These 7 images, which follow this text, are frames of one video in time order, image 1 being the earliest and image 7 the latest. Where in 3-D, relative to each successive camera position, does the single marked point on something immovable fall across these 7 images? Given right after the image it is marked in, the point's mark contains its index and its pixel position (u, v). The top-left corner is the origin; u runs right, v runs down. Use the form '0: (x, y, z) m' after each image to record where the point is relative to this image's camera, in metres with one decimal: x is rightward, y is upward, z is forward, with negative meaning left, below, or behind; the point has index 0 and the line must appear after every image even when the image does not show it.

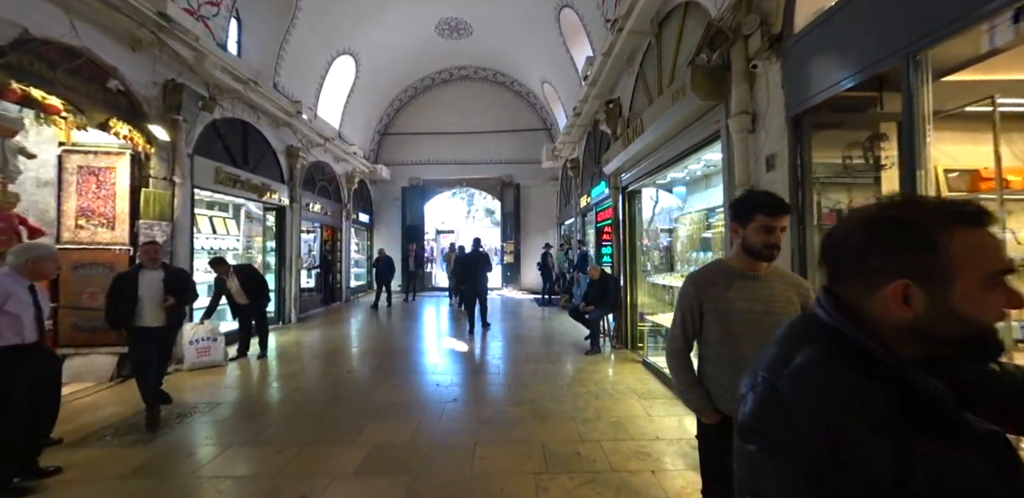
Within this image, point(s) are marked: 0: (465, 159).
0: (-1.6, +3.0, +13.1) m
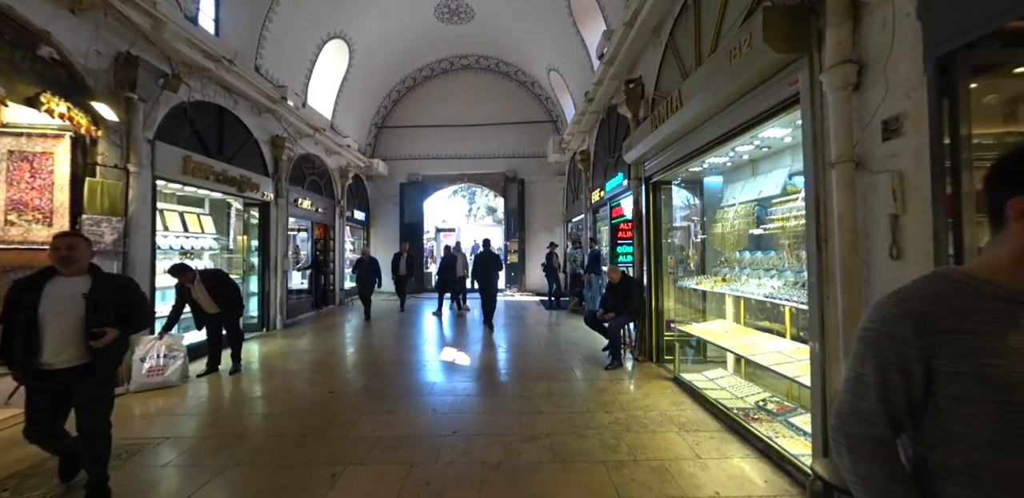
0: (-1.5, +3.0, +12.4) m
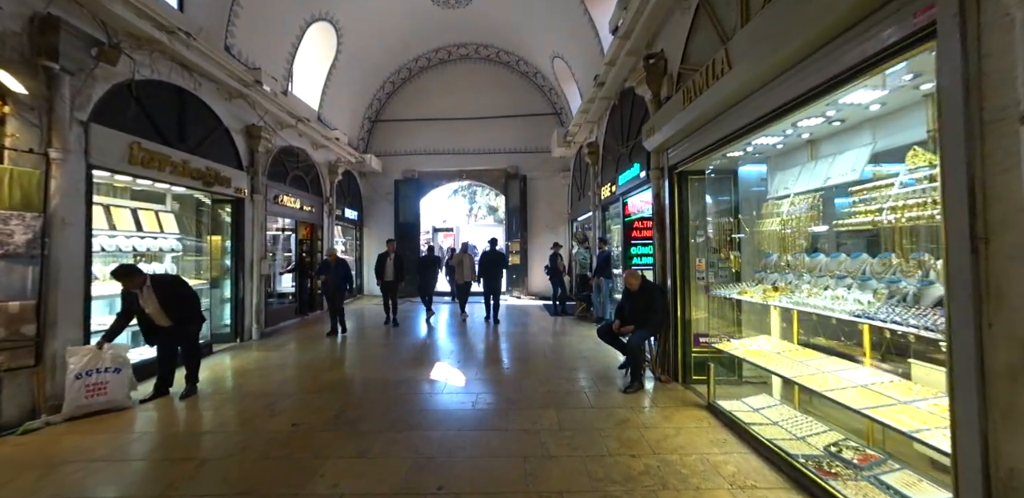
0: (-1.4, +3.0, +11.7) m
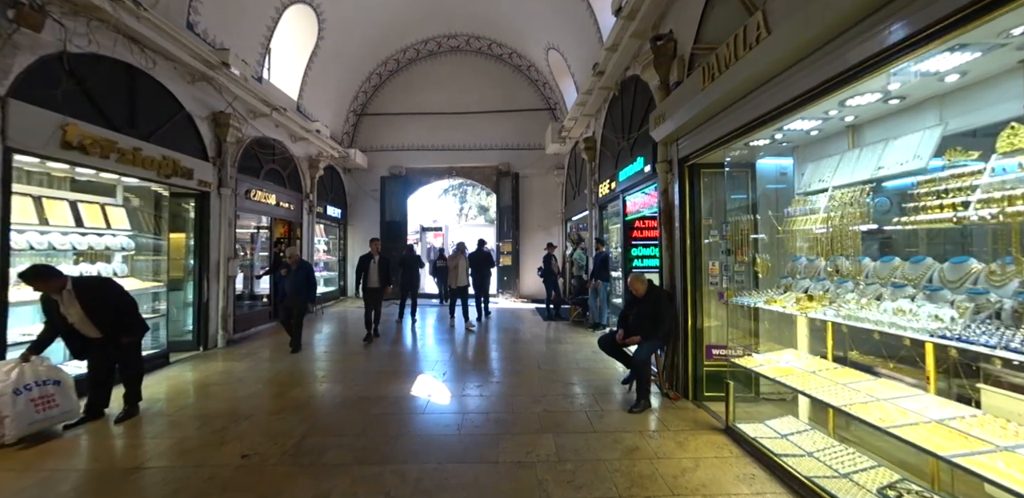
0: (-1.7, +3.0, +11.2) m
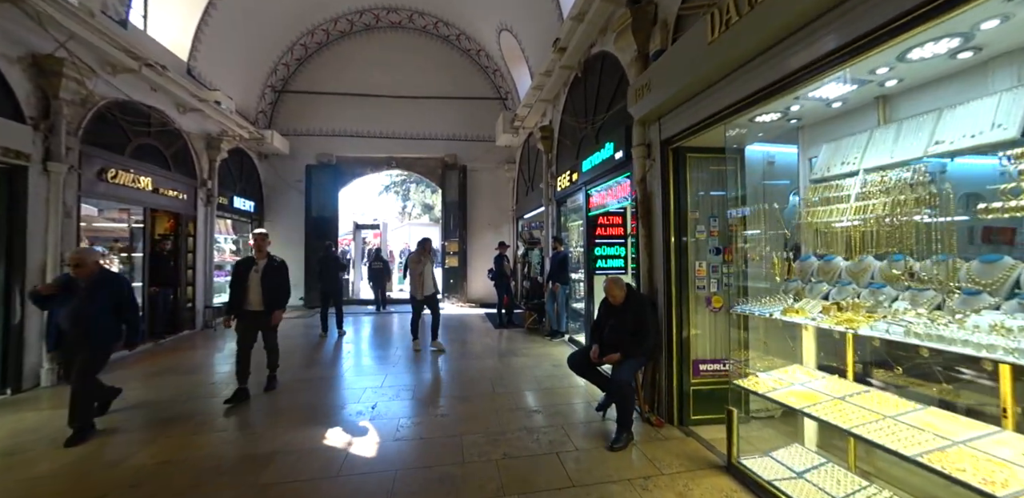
0: (-3.1, +3.0, +10.1) m
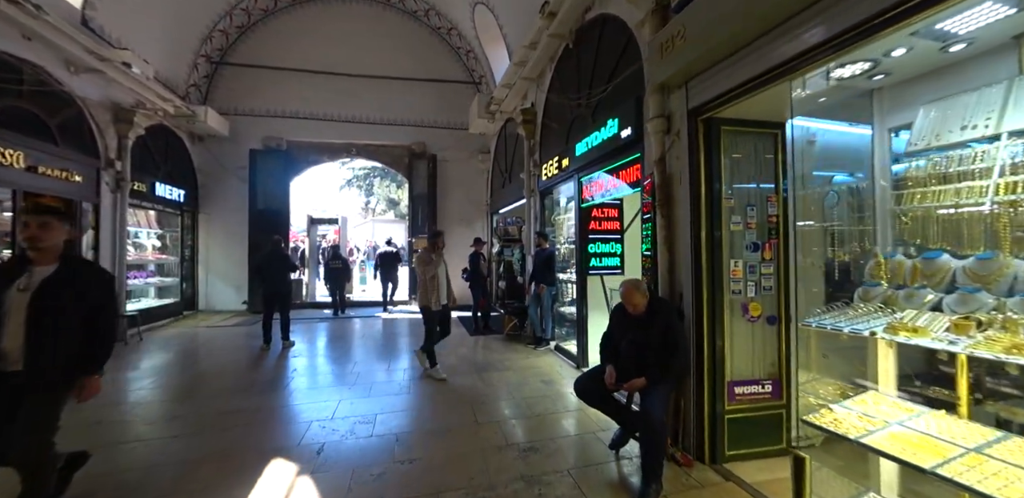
0: (-3.7, +3.1, +9.0) m
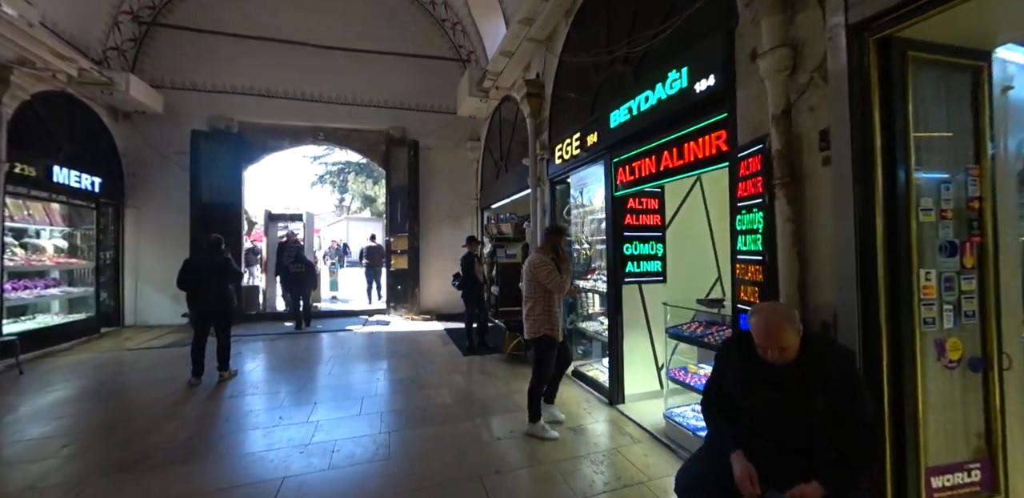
0: (-3.8, +3.1, +7.7) m
